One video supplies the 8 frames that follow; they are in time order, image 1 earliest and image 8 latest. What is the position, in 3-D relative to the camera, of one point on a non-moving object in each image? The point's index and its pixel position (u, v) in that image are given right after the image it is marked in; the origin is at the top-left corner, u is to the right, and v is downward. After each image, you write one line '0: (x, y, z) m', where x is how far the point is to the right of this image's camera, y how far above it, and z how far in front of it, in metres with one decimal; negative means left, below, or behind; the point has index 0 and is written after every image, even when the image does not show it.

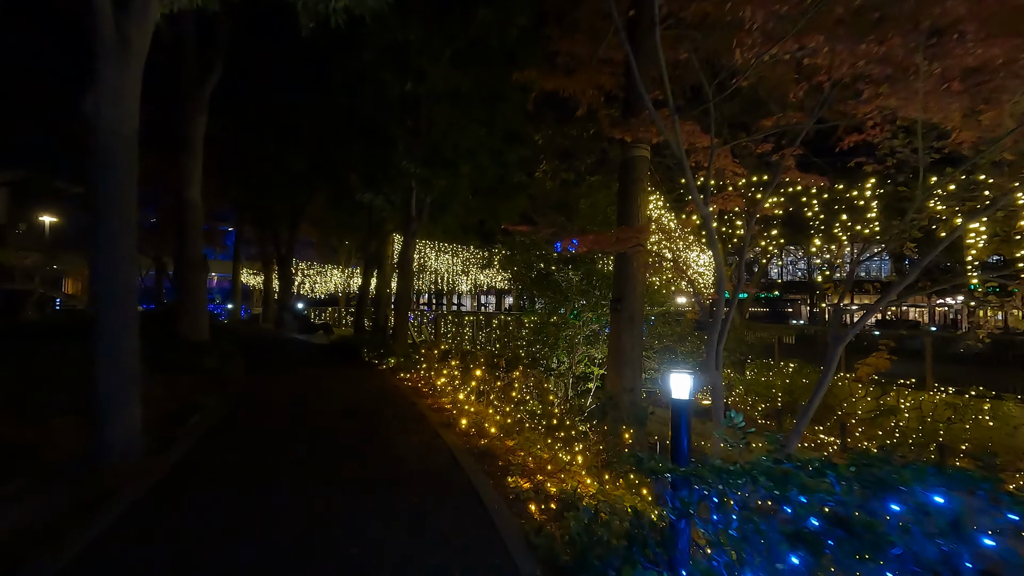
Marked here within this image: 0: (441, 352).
0: (-0.9, -0.8, +9.0) m
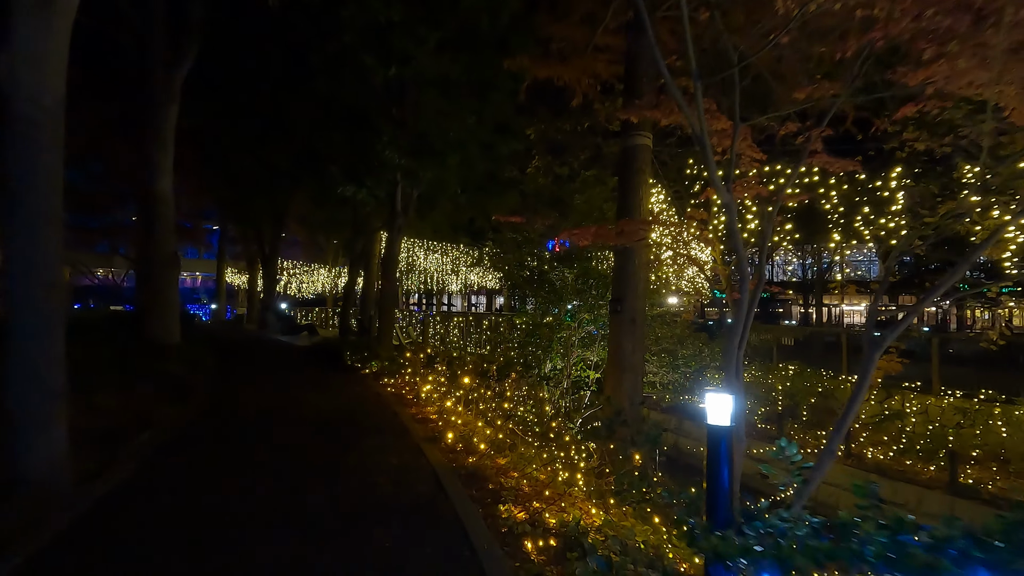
0: (-1.0, -0.8, +8.4) m
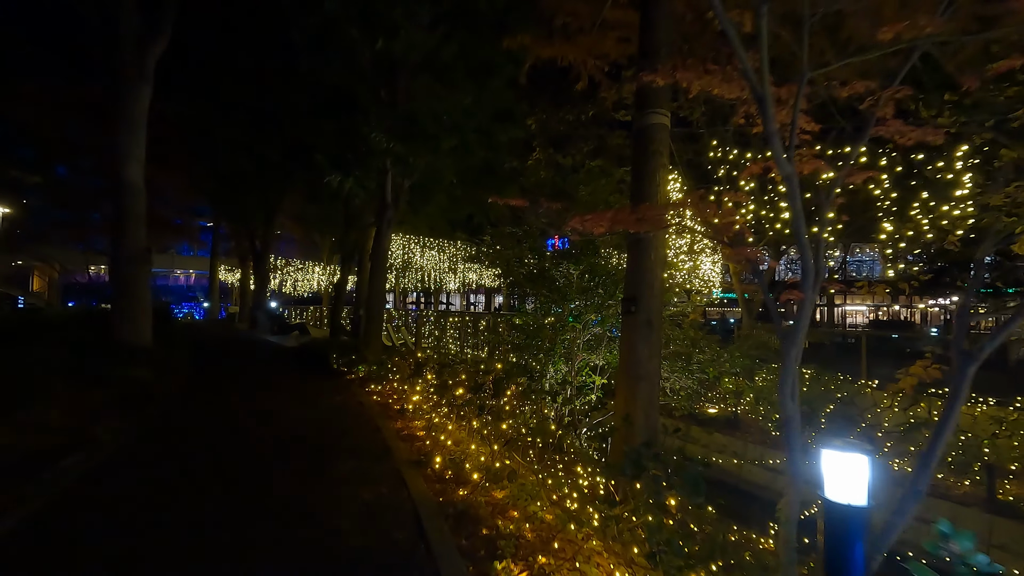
0: (-1.0, -0.8, +7.6) m
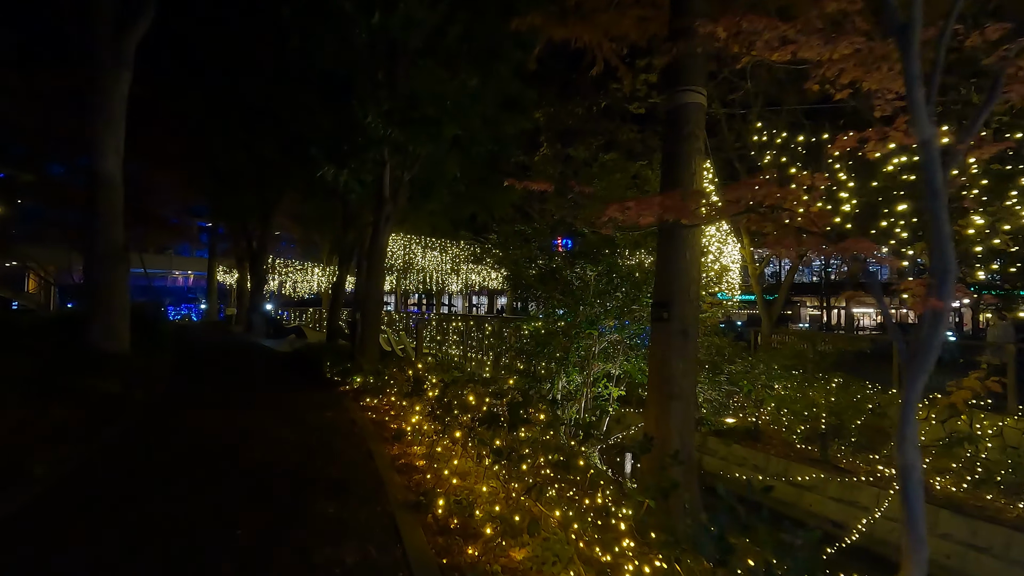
0: (-0.9, -0.8, +6.8) m
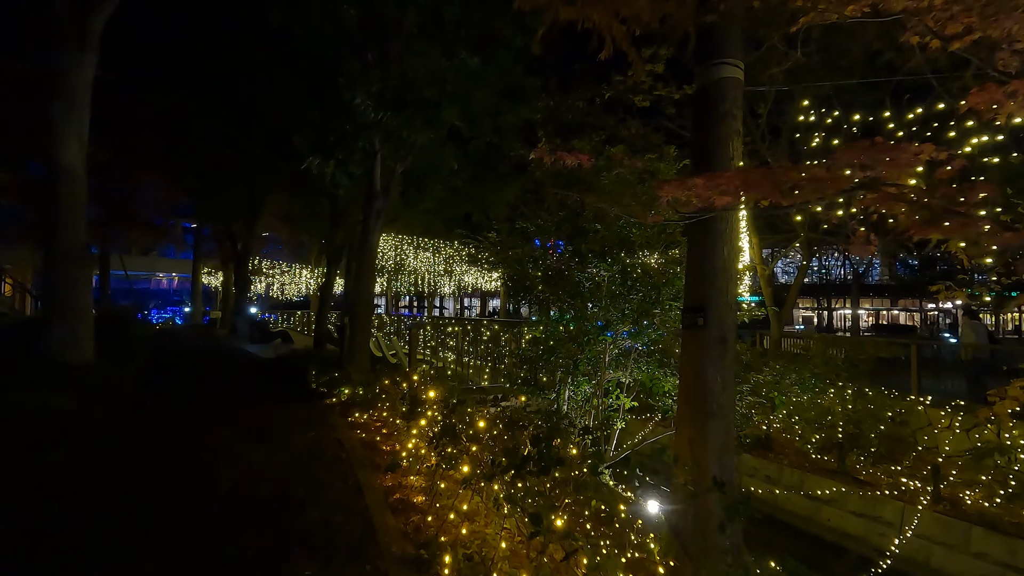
0: (-0.8, -0.8, +6.0) m
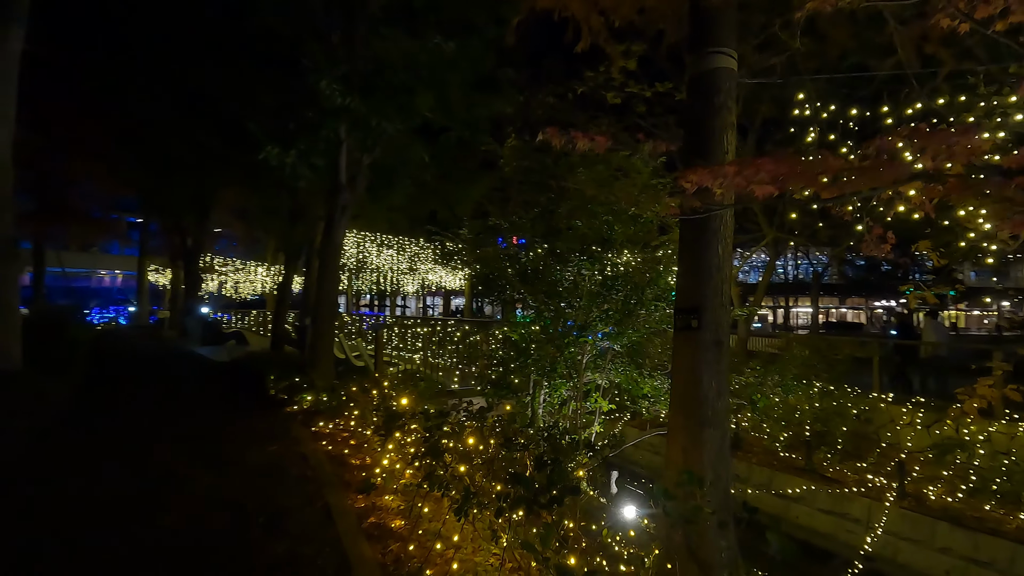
0: (-1.0, -0.8, +5.6) m
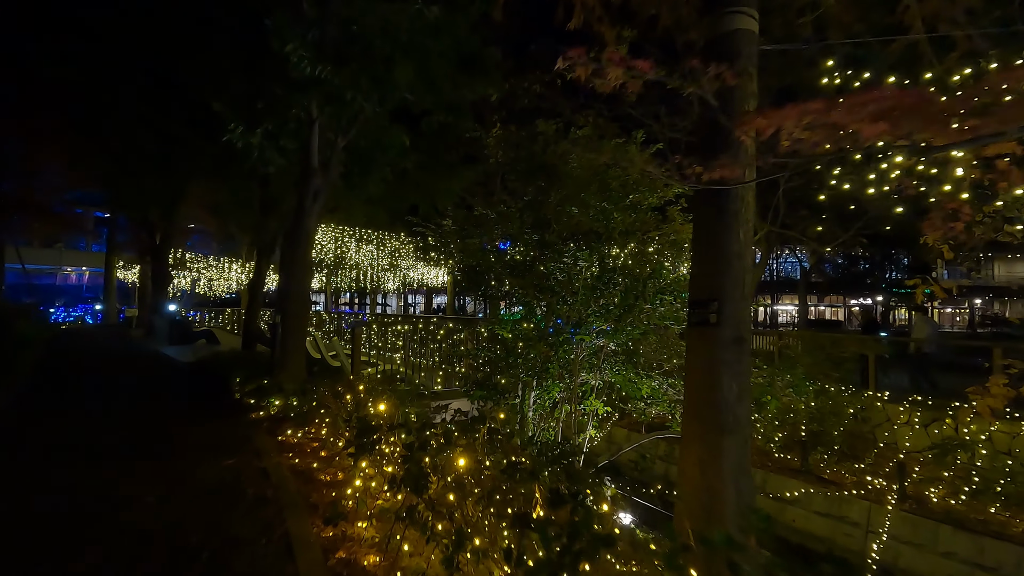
0: (-1.1, -0.8, +5.0) m
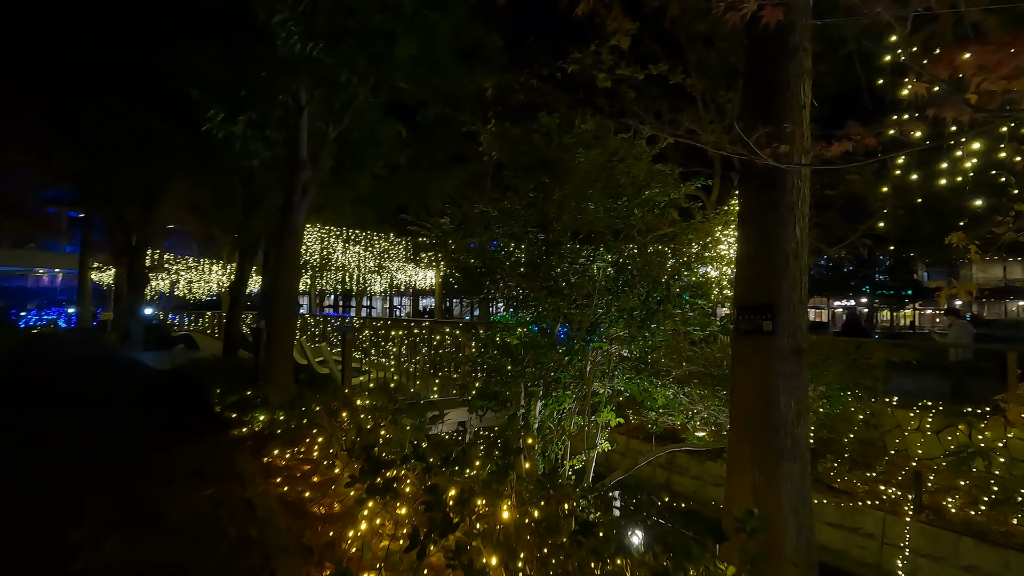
0: (-1.0, -0.8, +4.5) m
